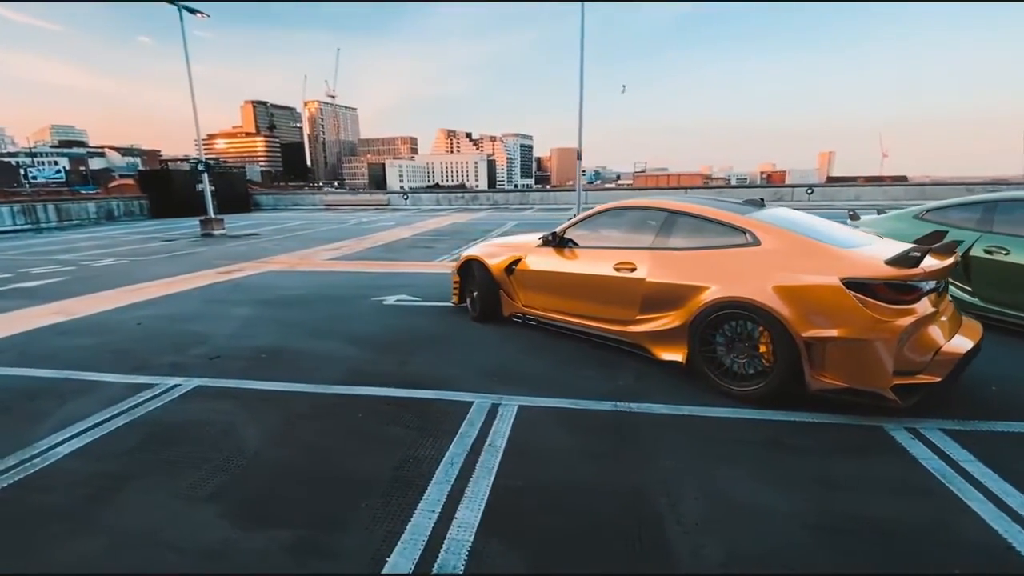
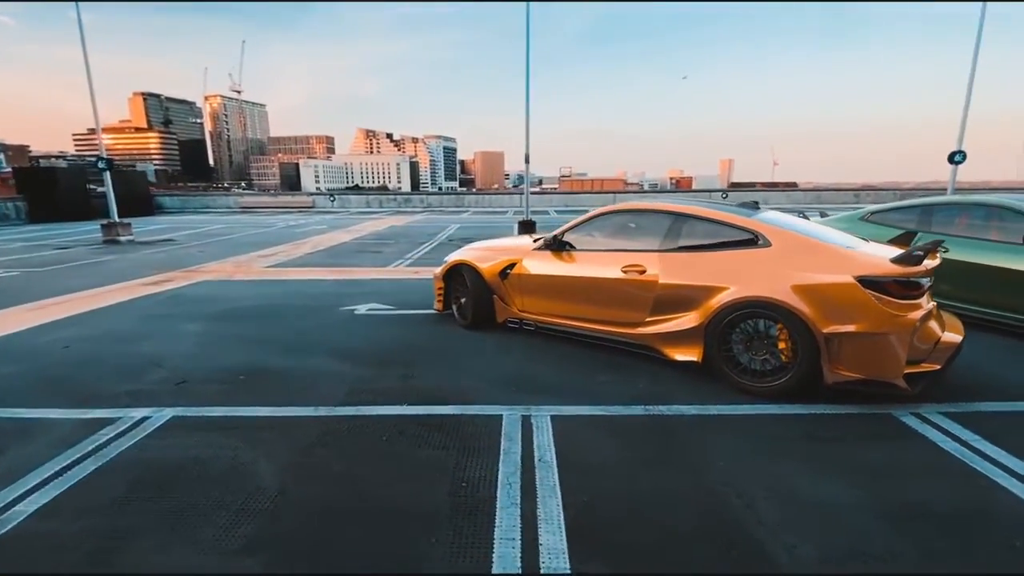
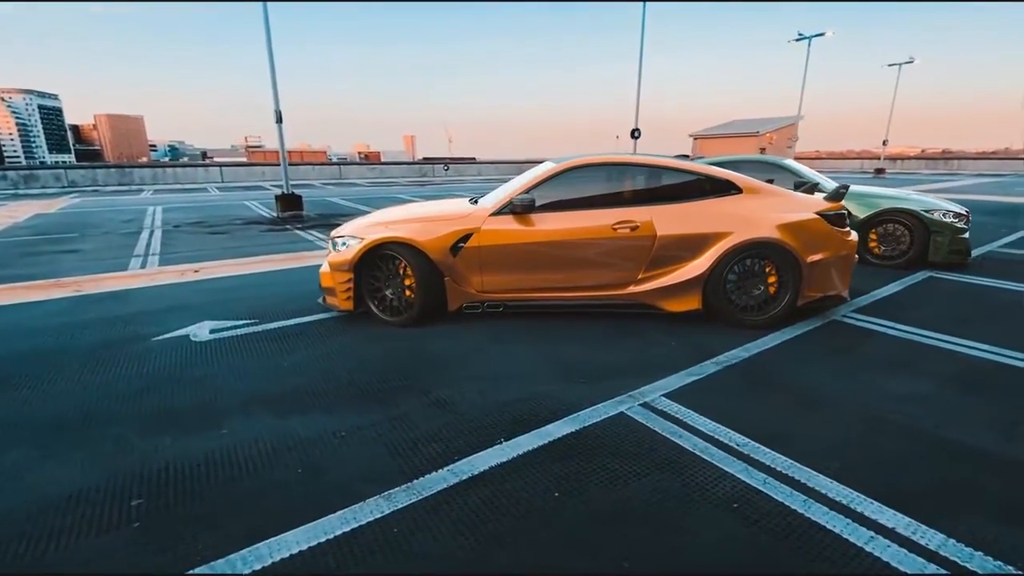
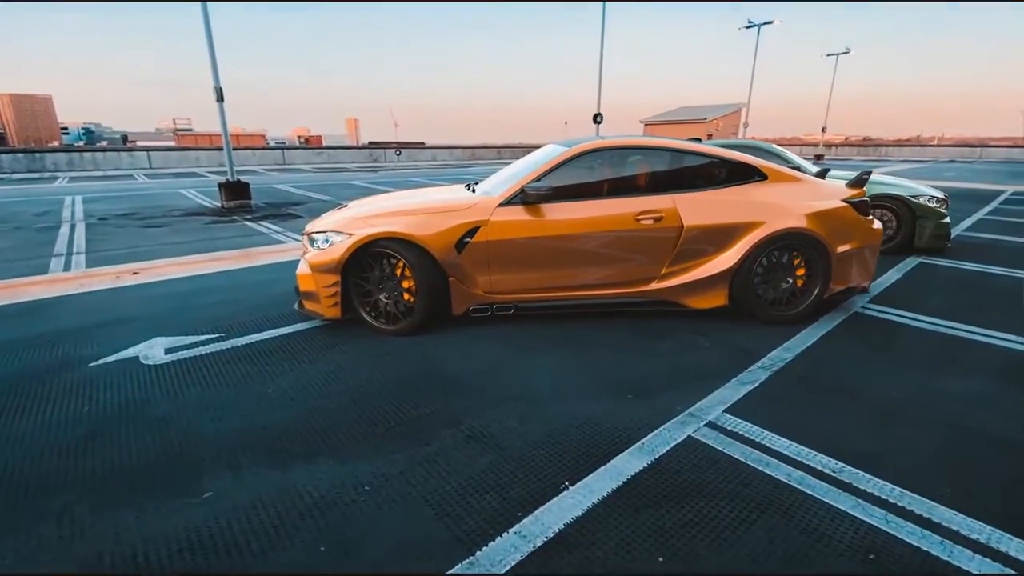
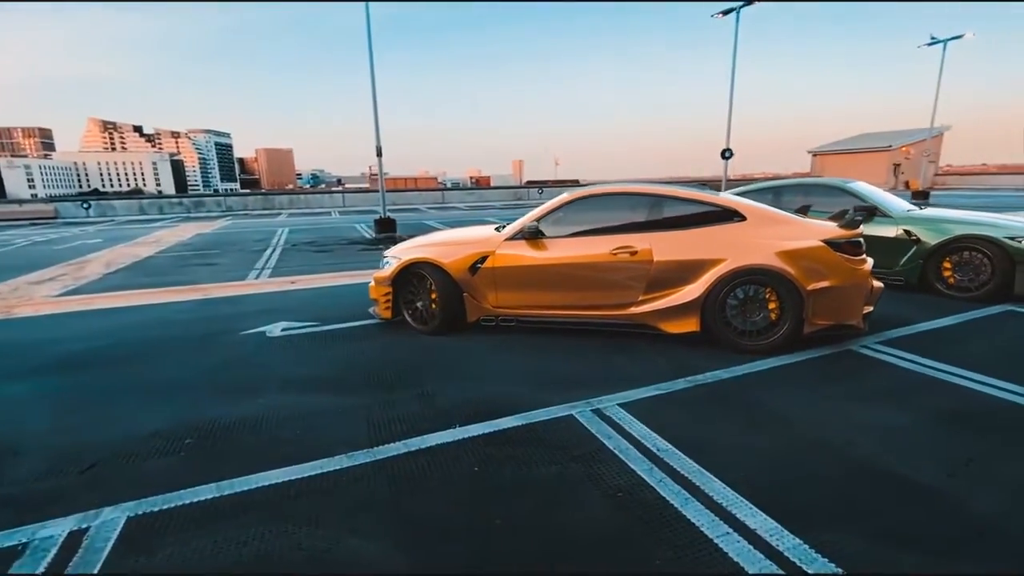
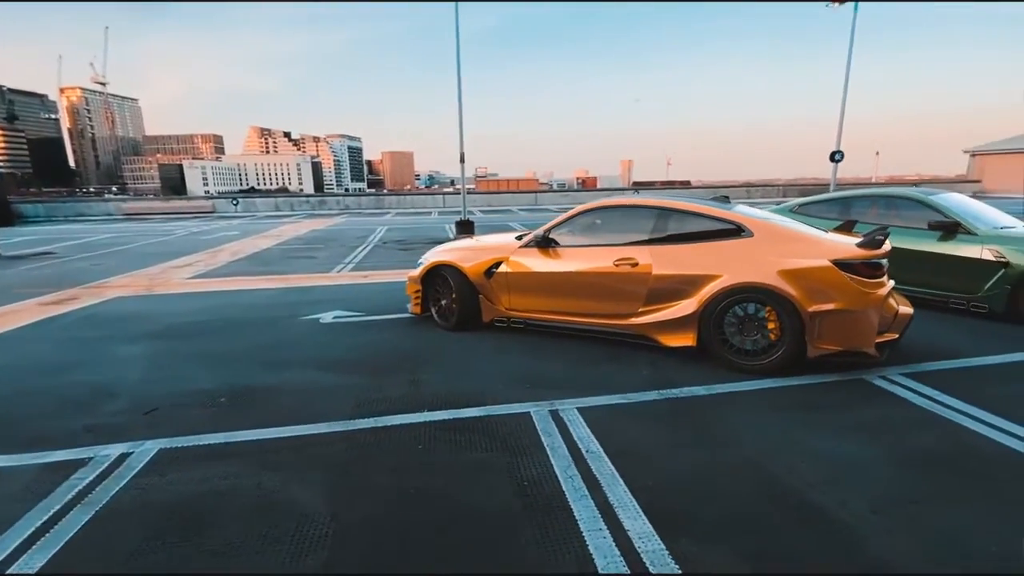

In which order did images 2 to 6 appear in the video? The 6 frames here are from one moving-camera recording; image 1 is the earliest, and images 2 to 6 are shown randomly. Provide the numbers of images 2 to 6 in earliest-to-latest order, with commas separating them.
2, 6, 5, 3, 4
